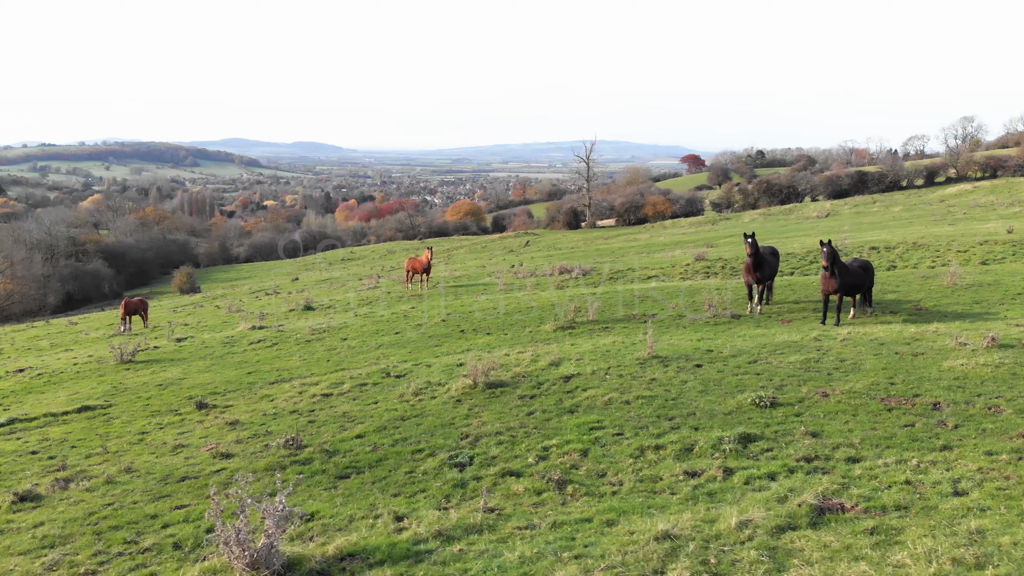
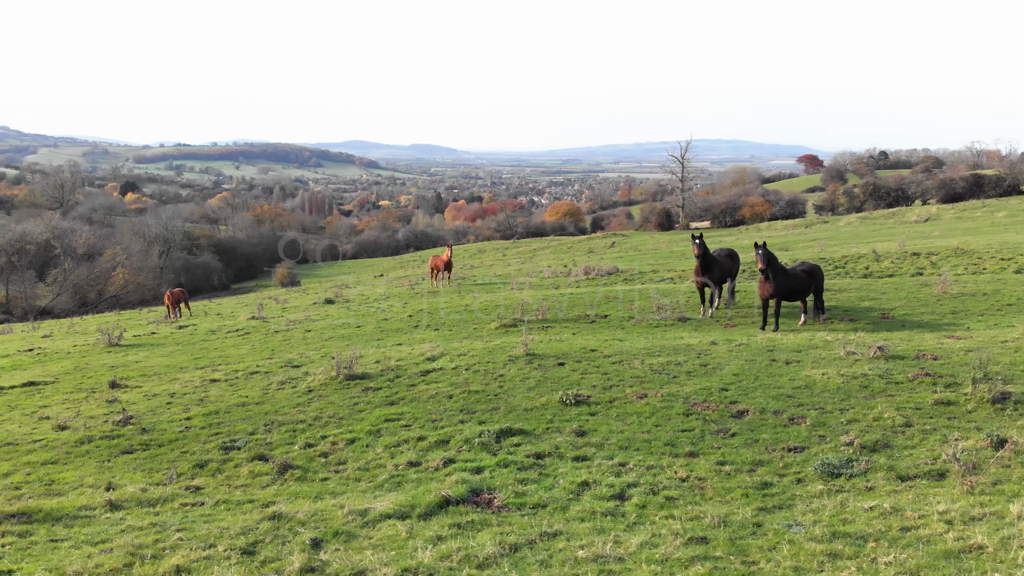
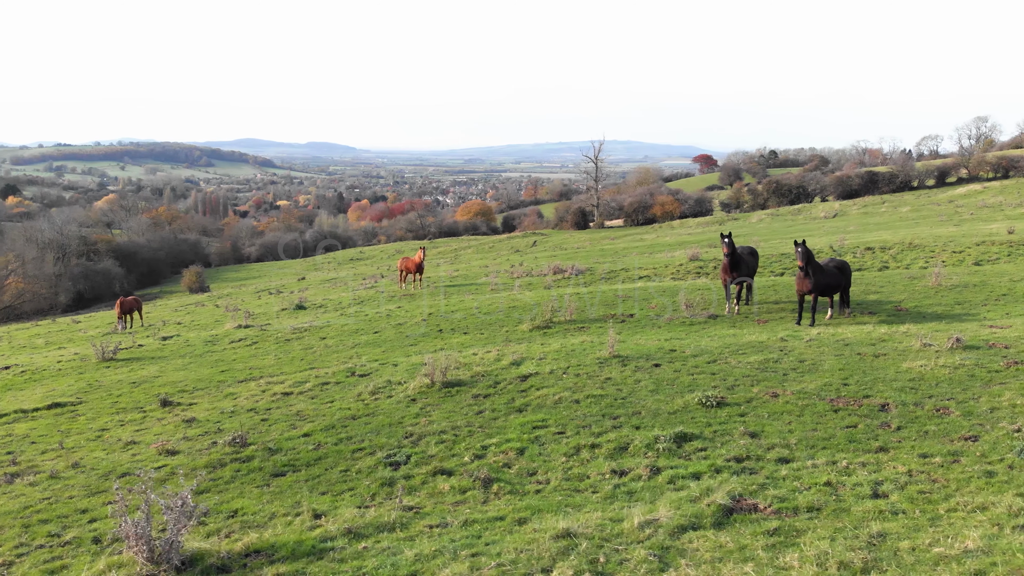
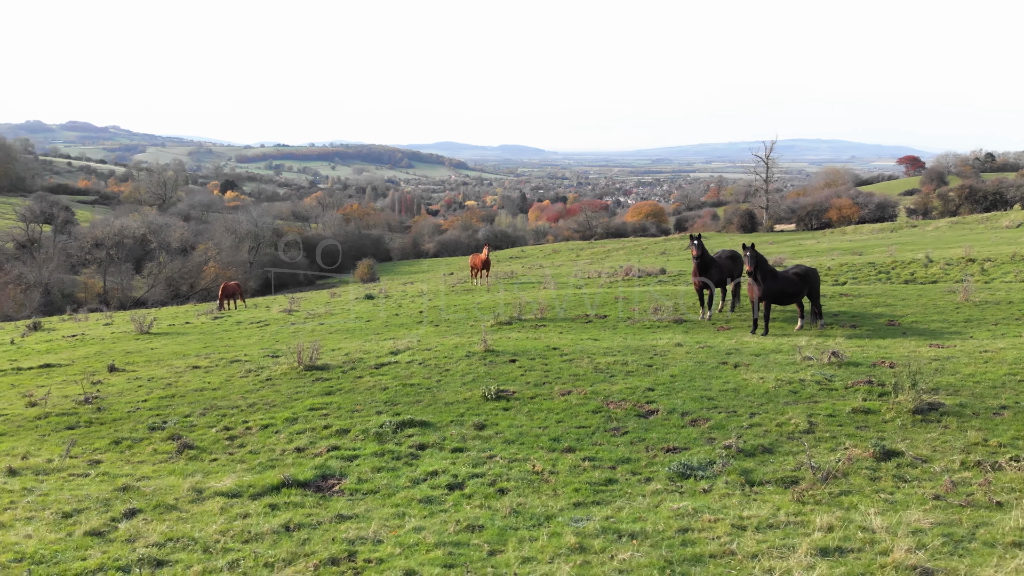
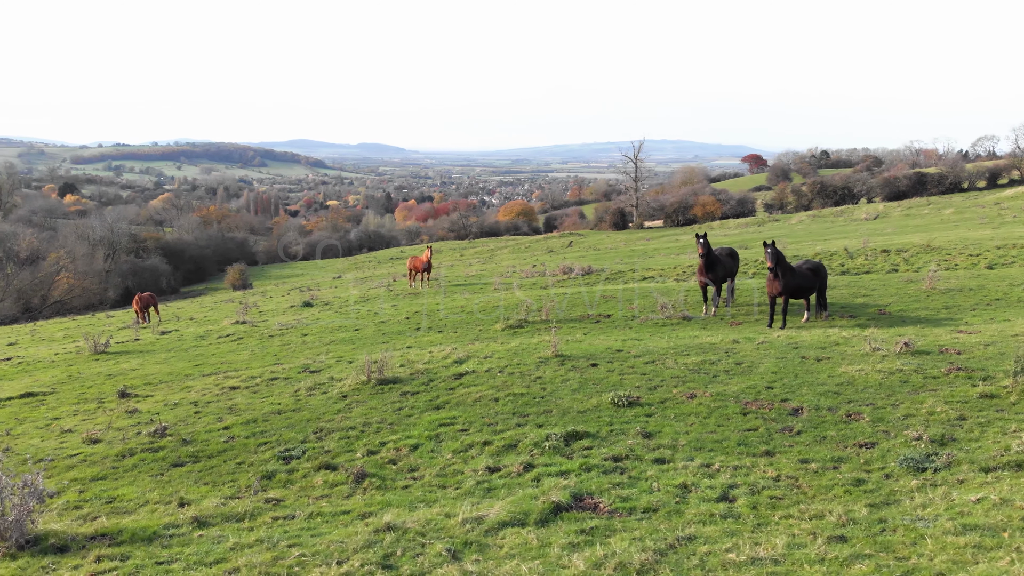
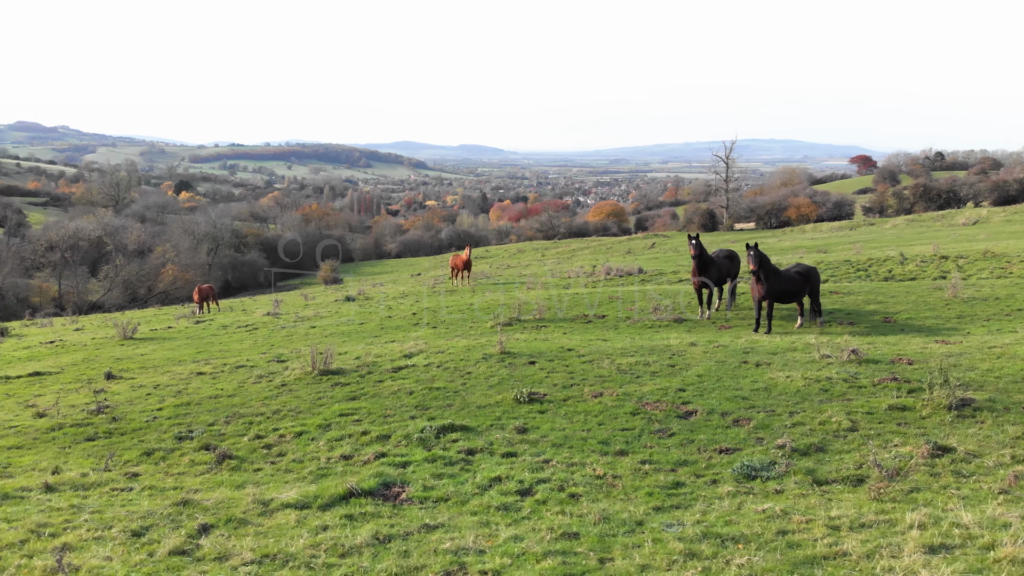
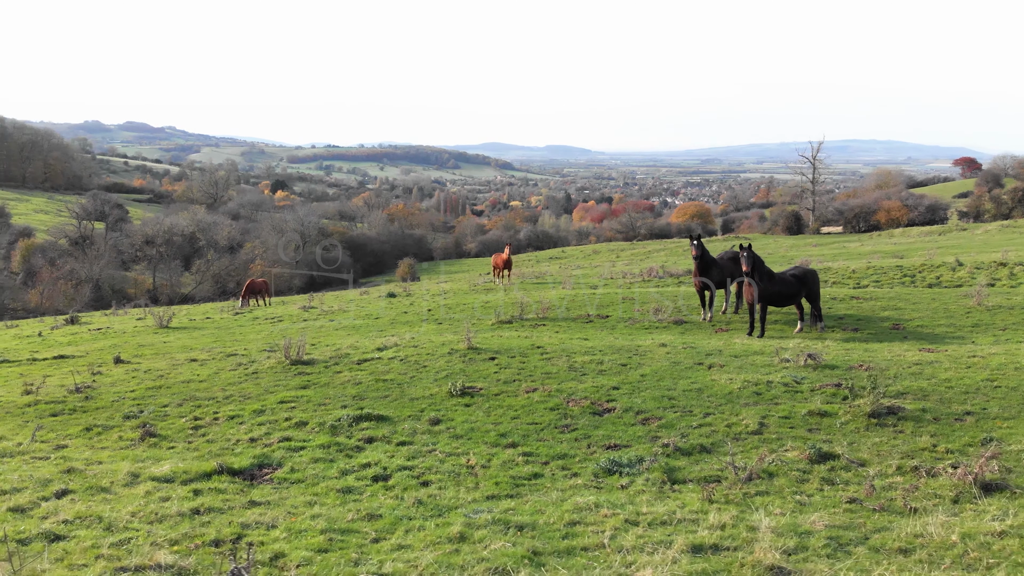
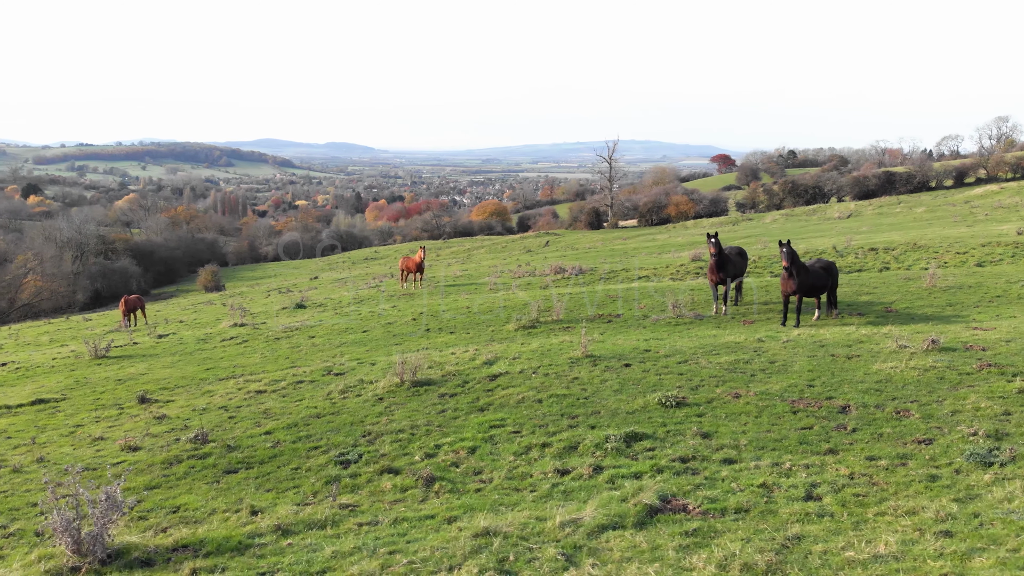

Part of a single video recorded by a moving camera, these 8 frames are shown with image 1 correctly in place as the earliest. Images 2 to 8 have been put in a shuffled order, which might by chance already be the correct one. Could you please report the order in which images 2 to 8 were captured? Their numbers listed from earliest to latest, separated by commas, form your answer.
3, 8, 5, 2, 6, 4, 7
